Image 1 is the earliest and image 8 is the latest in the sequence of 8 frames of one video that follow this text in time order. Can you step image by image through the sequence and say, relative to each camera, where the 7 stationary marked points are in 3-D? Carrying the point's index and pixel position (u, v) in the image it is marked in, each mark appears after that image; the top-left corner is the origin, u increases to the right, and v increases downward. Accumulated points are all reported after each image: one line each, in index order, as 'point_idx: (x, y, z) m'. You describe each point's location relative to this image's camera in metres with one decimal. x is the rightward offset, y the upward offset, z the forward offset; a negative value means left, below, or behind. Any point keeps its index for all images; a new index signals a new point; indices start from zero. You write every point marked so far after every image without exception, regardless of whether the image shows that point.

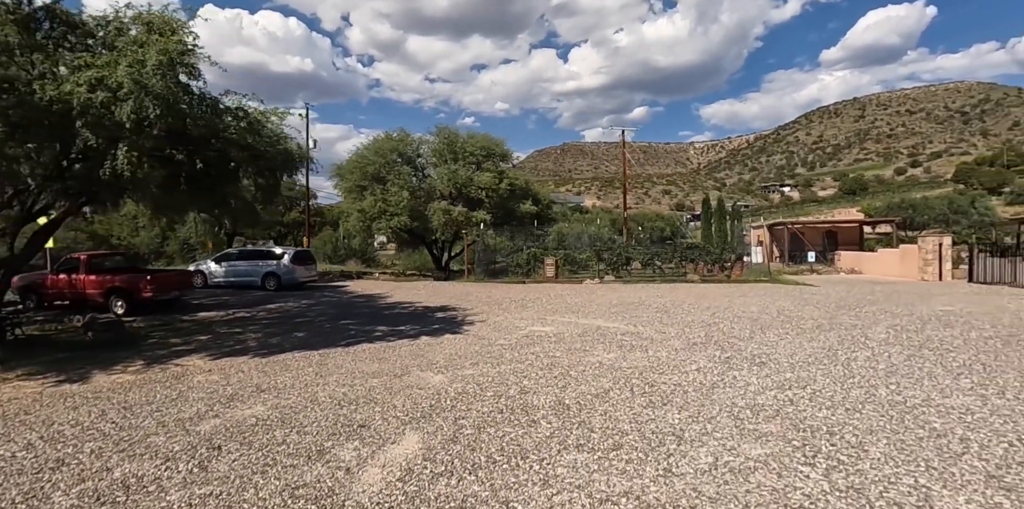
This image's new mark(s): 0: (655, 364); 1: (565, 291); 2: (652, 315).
0: (+2.1, -1.6, +7.8) m
1: (+1.9, -1.4, +19.7) m
2: (+3.4, -1.4, +12.7) m
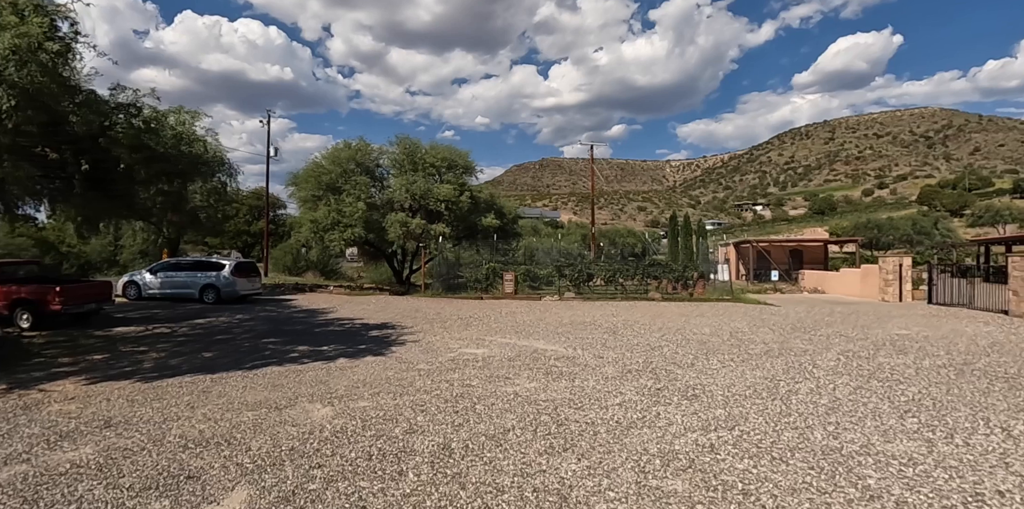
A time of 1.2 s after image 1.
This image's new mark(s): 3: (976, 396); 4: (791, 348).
0: (+0.8, -1.8, +6.9) m
1: (+0.1, -1.9, +18.8) m
2: (+1.9, -1.8, +11.9) m
3: (+5.7, -1.6, +6.5) m
4: (+5.1, -1.7, +9.7) m
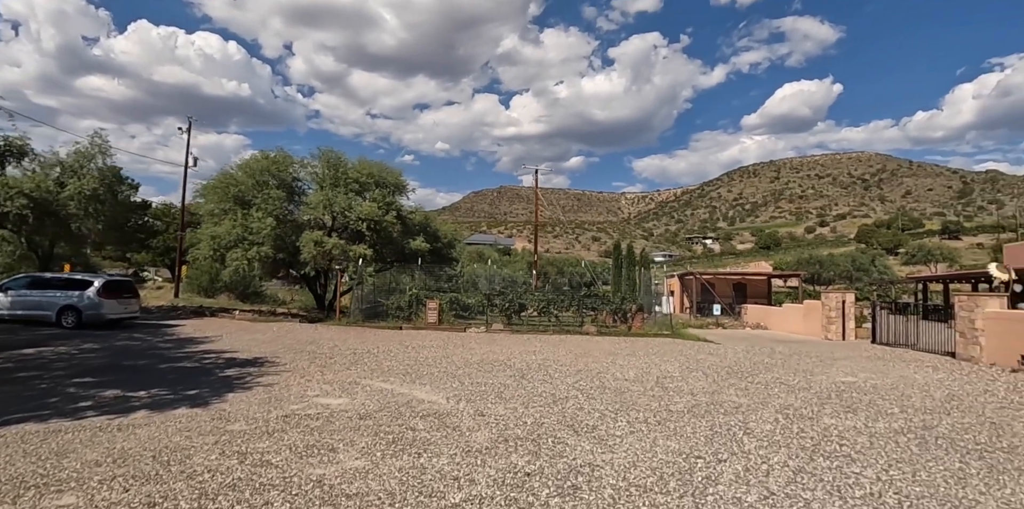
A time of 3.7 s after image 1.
0: (-1.0, -2.0, +4.7) m
1: (-2.6, -2.7, +16.5) m
2: (-0.2, -2.3, +9.8) m
3: (+3.9, -1.9, +4.7) m
4: (+3.1, -2.2, +7.9) m
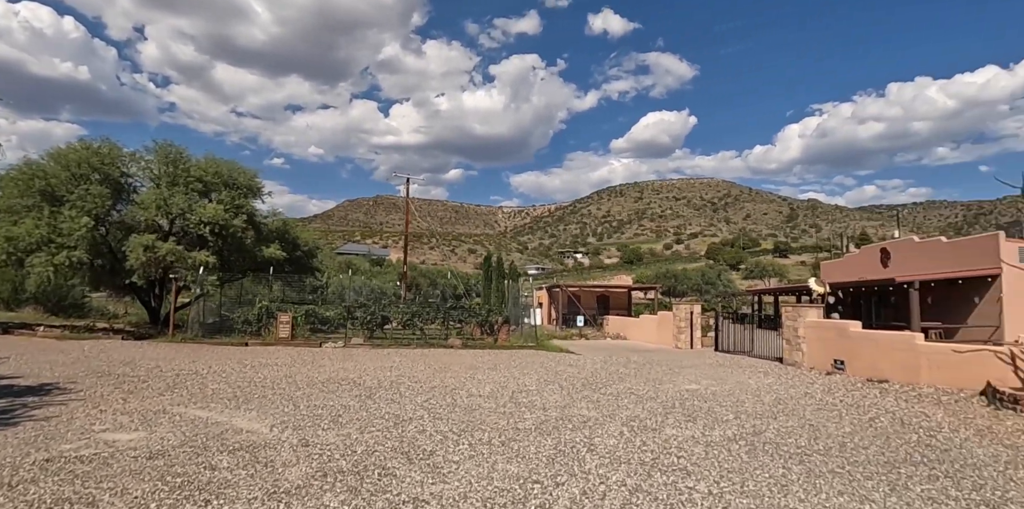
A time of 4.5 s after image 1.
0: (-2.4, -2.0, +3.7) m
1: (-6.5, -2.9, +14.8) m
2: (-2.8, -2.4, +8.8) m
3: (+2.4, -2.0, +4.7) m
4: (+0.8, -2.3, +7.7) m
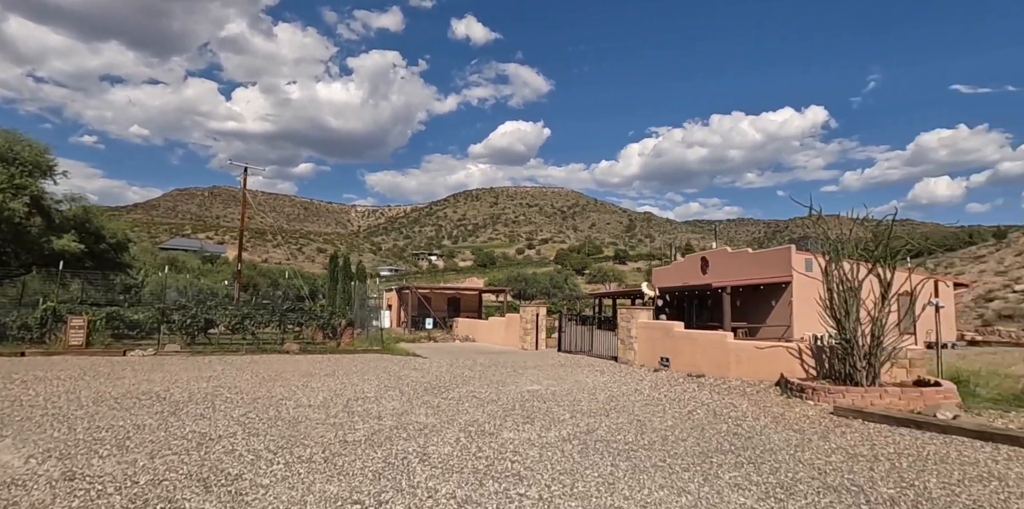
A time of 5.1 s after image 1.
0: (-3.5, -1.9, +2.6) m
1: (-10.4, -2.7, +12.2) m
2: (-5.2, -2.3, +7.3) m
3: (+0.9, -2.0, +4.8) m
4: (-1.4, -2.3, +7.2) m
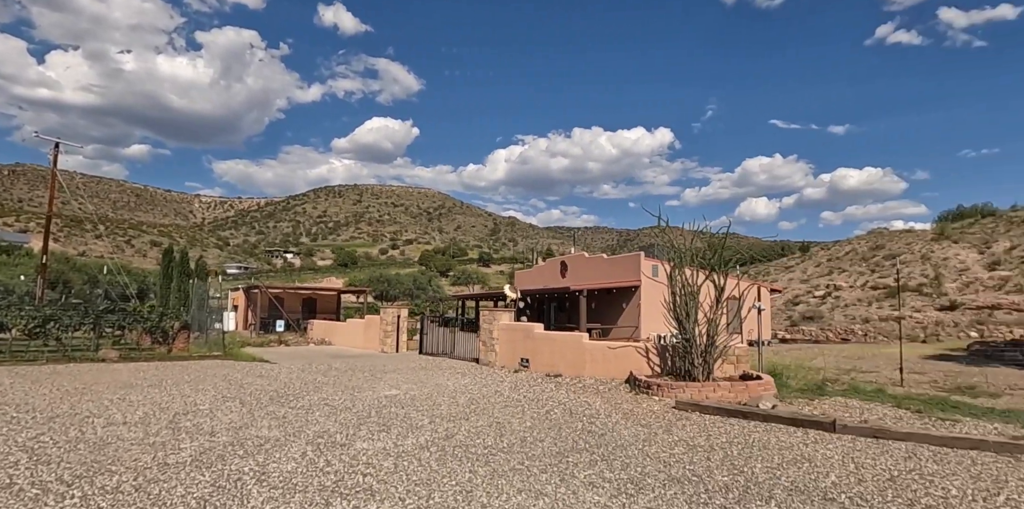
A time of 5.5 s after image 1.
0: (-4.1, -1.8, +1.5) m
1: (-13.1, -2.4, +9.1) m
2: (-6.9, -2.1, +5.7) m
3: (-0.4, -2.0, +4.7) m
4: (-3.2, -2.2, +6.5) m
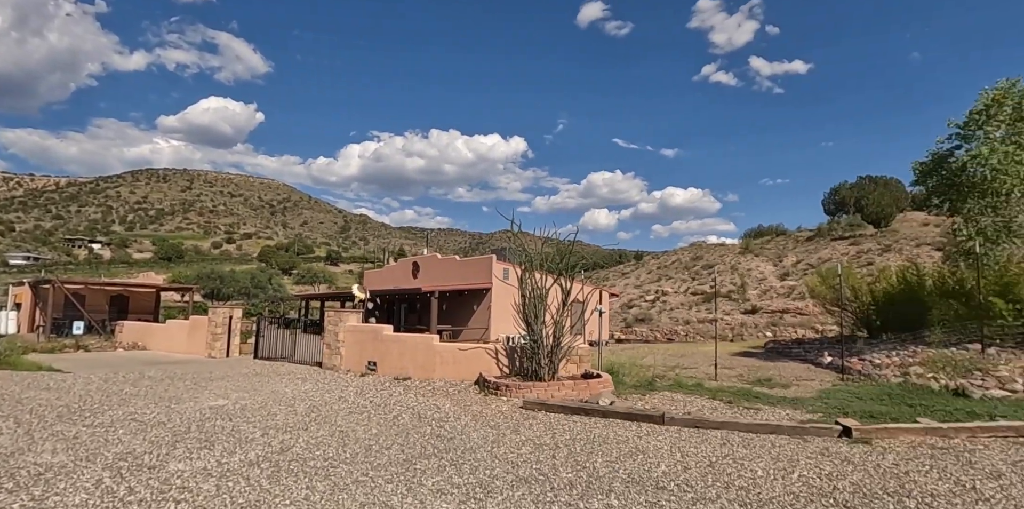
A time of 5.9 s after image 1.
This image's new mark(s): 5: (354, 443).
0: (-4.3, -1.6, +0.2) m
1: (-15.1, -1.9, +5.1) m
2: (-8.2, -1.9, +3.5) m
3: (-1.6, -2.0, +4.3) m
4: (-4.8, -2.1, +5.2) m
5: (-1.9, -2.2, +6.4) m
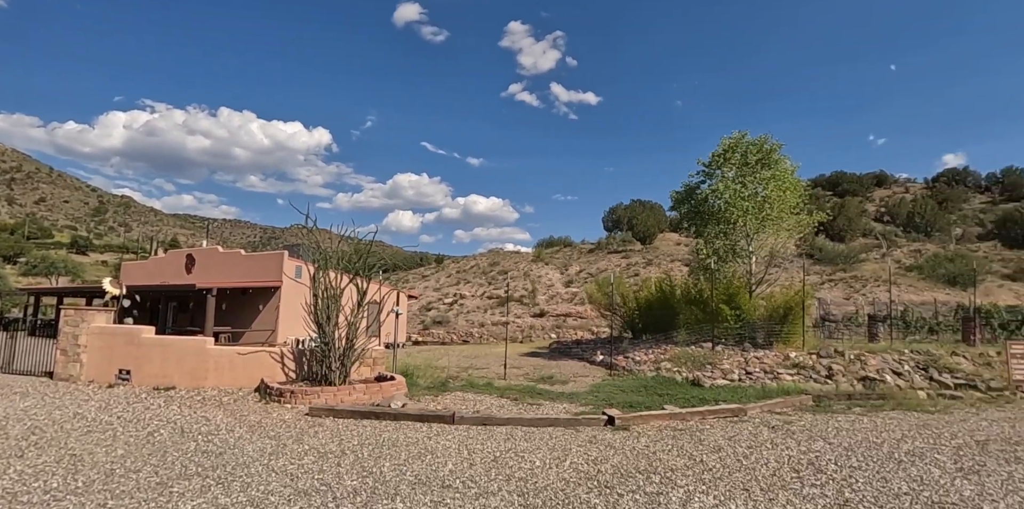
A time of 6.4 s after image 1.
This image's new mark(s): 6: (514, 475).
0: (-4.2, -1.3, -1.4) m
1: (-16.1, -1.0, -0.6) m
2: (-9.0, -1.4, +0.3) m
3: (-3.2, -1.8, +3.3) m
4: (-6.5, -1.7, +3.1) m
5: (-4.2, -2.1, +5.2) m
6: (0.0, -2.0, +4.8) m
